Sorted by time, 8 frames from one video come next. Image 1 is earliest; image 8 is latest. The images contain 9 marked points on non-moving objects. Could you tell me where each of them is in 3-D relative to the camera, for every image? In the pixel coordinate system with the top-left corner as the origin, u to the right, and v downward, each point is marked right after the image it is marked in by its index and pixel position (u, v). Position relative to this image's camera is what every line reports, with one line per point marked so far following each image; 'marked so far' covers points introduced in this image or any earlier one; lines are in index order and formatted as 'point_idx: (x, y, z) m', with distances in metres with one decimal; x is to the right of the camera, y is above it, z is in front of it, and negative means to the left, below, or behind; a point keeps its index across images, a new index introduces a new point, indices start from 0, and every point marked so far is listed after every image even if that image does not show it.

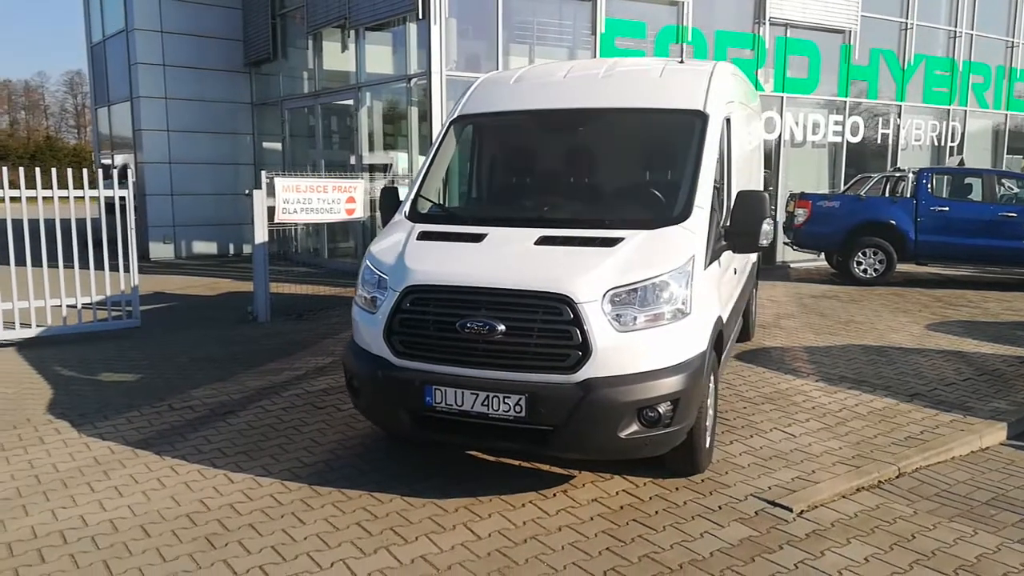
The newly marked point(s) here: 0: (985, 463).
0: (+3.2, -1.2, +5.4) m
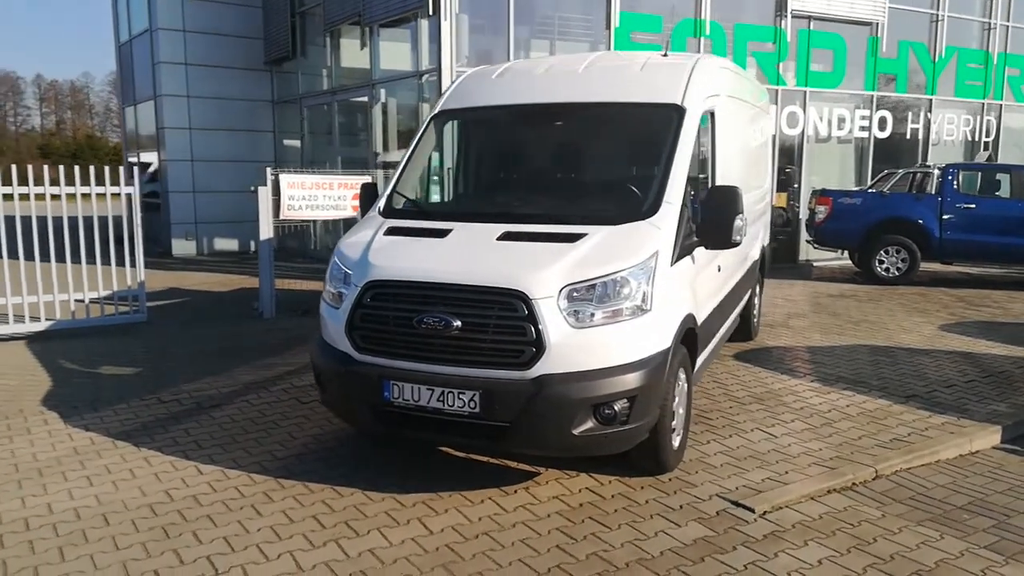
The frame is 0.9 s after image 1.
0: (+3.0, -1.2, +5.3) m
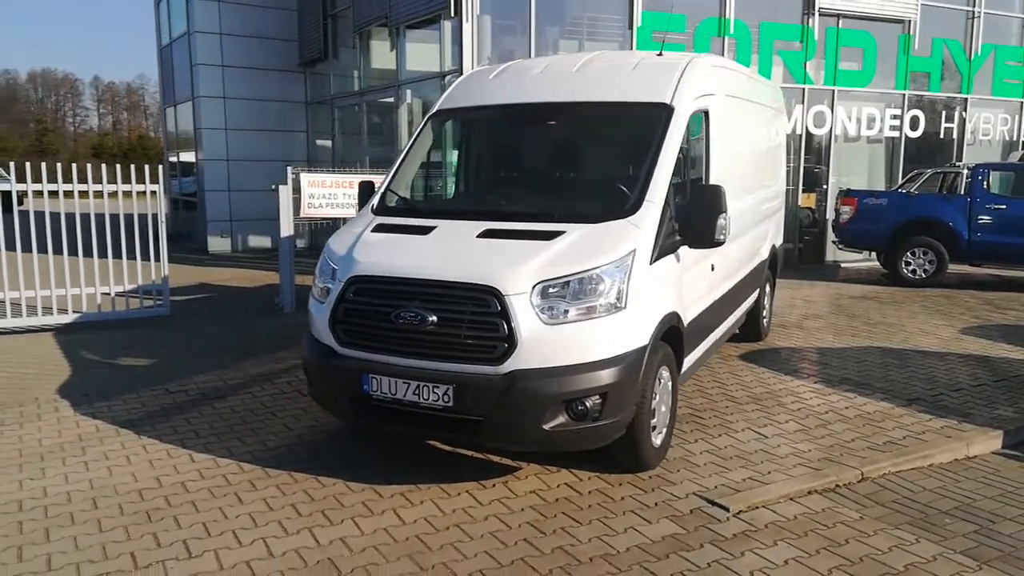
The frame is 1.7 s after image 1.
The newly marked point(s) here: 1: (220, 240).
0: (+2.9, -1.2, +5.2) m
1: (-6.4, +1.1, +17.6) m
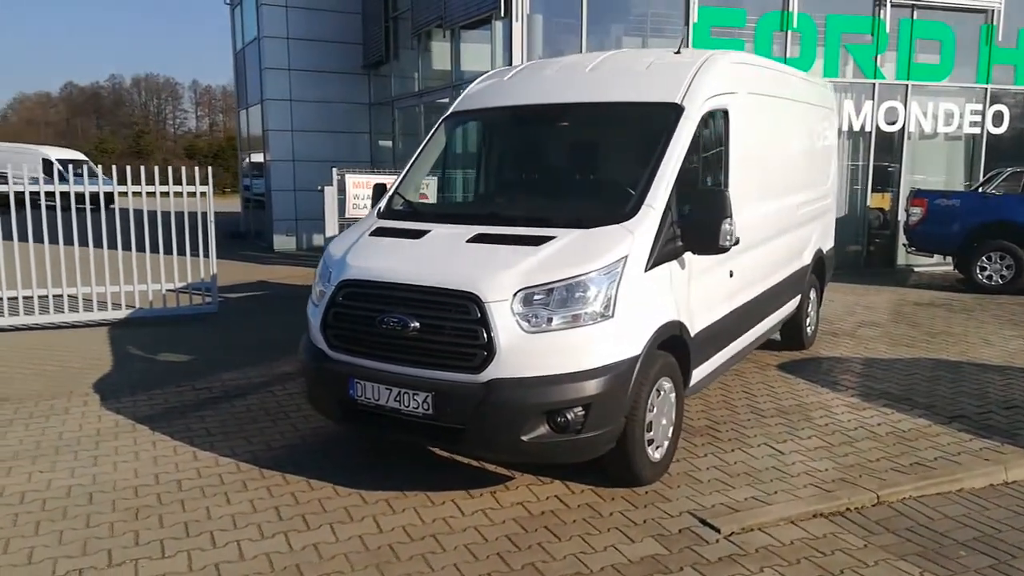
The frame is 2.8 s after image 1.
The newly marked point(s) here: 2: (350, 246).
0: (+2.9, -1.2, +4.8) m
1: (-5.1, +1.1, +18.1) m
2: (-1.0, +0.3, +4.9) m
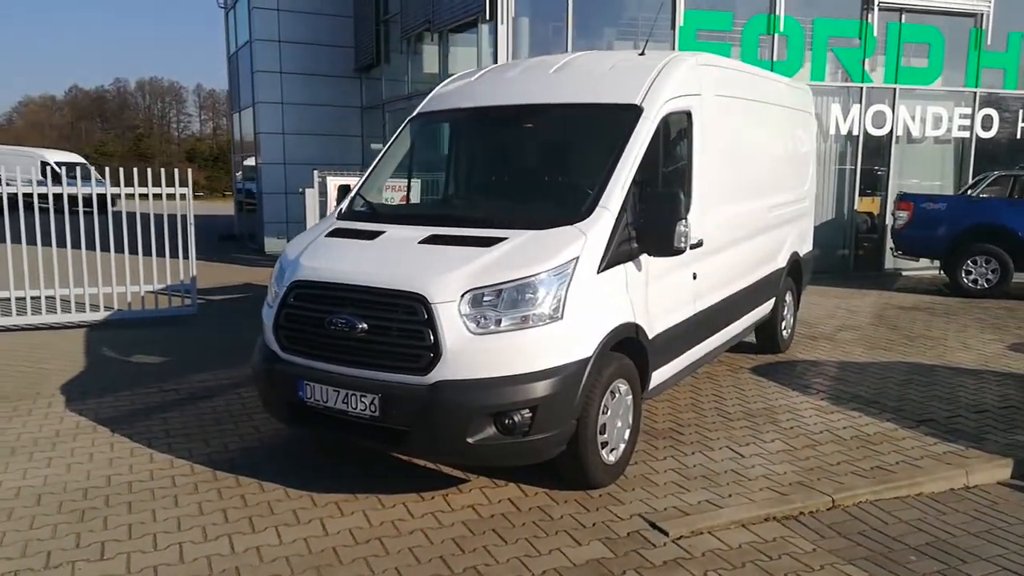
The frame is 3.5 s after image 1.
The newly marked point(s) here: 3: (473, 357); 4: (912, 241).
0: (+2.6, -1.3, +4.8) m
1: (-5.3, +1.1, +18.1) m
2: (-1.2, +0.2, +4.8) m
3: (-0.2, -0.4, +4.1) m
4: (+6.2, +0.7, +12.5) m
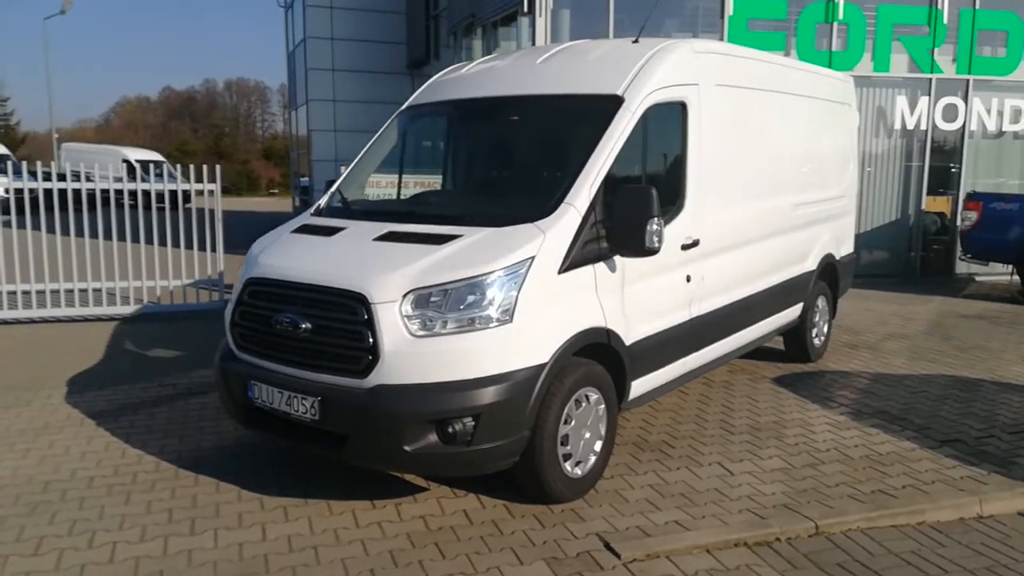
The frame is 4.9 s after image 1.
0: (+2.4, -1.3, +4.3) m
1: (-4.1, +1.1, +18.3) m
2: (-1.4, +0.3, +4.7) m
3: (-0.5, -0.4, +3.9) m
4: (+6.7, +0.6, +11.6) m
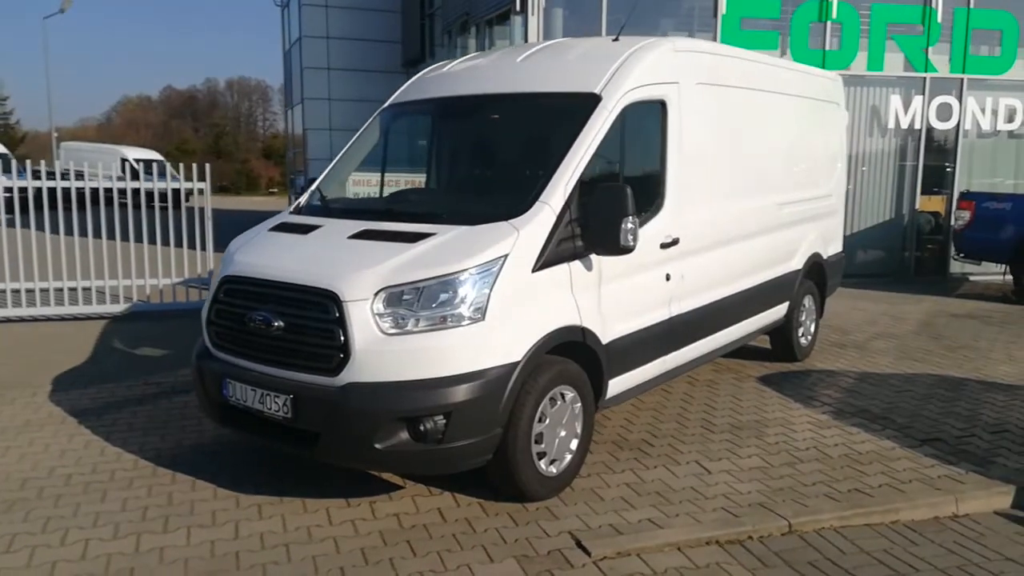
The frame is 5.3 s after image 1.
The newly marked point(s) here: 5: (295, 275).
0: (+2.2, -1.3, +4.3) m
1: (-4.2, +1.2, +18.4) m
2: (-1.6, +0.3, +4.7) m
3: (-0.6, -0.3, +3.9) m
4: (+6.6, +0.6, +11.6) m
5: (-1.1, +0.1, +4.1) m
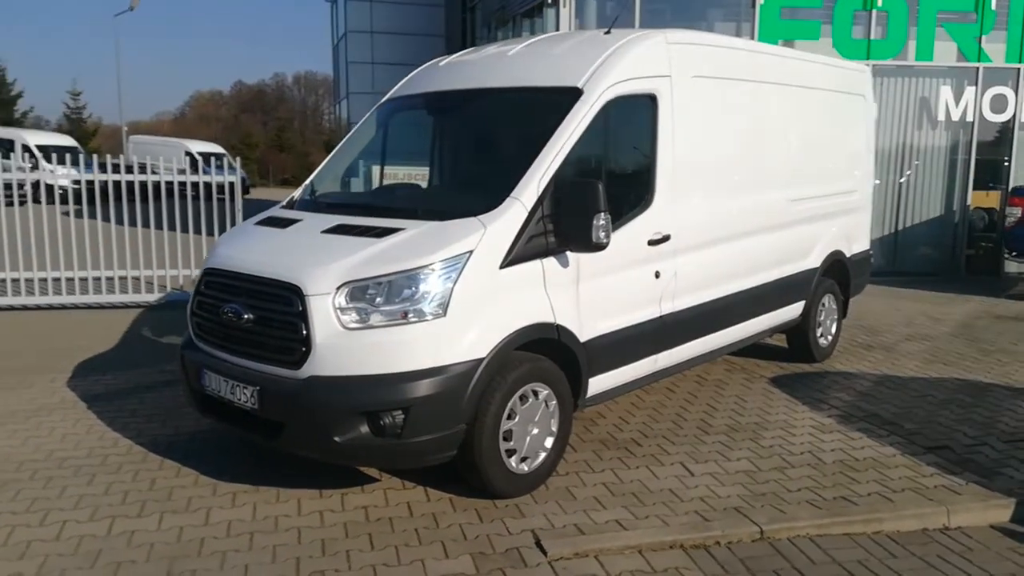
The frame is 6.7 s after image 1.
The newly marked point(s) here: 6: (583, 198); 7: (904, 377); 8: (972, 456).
0: (+2.1, -1.3, +4.1) m
1: (-3.3, +1.4, +18.6) m
2: (-1.7, +0.3, +4.8) m
3: (-0.8, -0.3, +3.9) m
4: (+7.0, +0.6, +11.0) m
5: (-1.3, +0.1, +4.1) m
6: (+0.4, +0.5, +4.2) m
7: (+3.4, -0.8, +7.0) m
8: (+3.0, -1.1, +5.2) m
